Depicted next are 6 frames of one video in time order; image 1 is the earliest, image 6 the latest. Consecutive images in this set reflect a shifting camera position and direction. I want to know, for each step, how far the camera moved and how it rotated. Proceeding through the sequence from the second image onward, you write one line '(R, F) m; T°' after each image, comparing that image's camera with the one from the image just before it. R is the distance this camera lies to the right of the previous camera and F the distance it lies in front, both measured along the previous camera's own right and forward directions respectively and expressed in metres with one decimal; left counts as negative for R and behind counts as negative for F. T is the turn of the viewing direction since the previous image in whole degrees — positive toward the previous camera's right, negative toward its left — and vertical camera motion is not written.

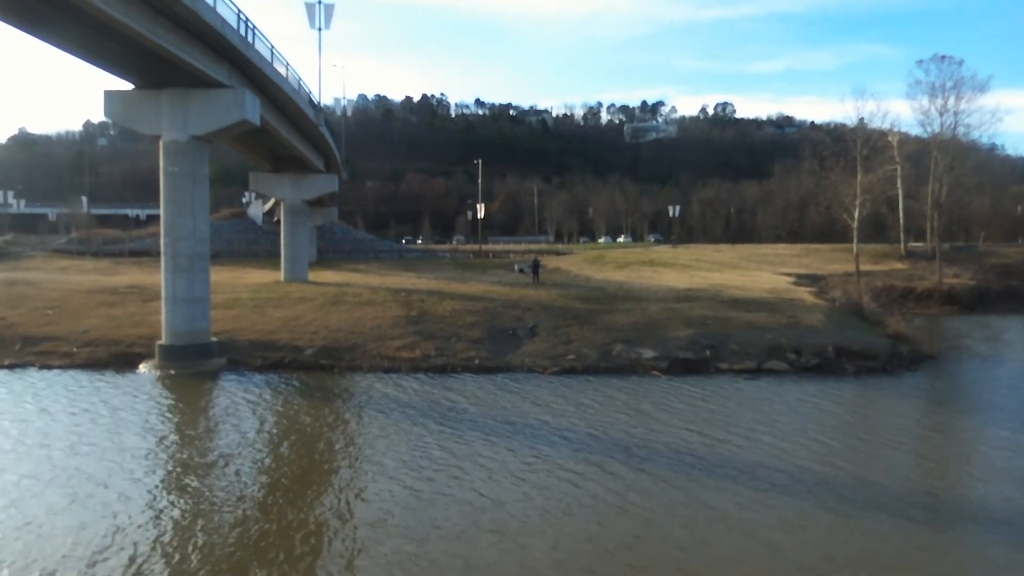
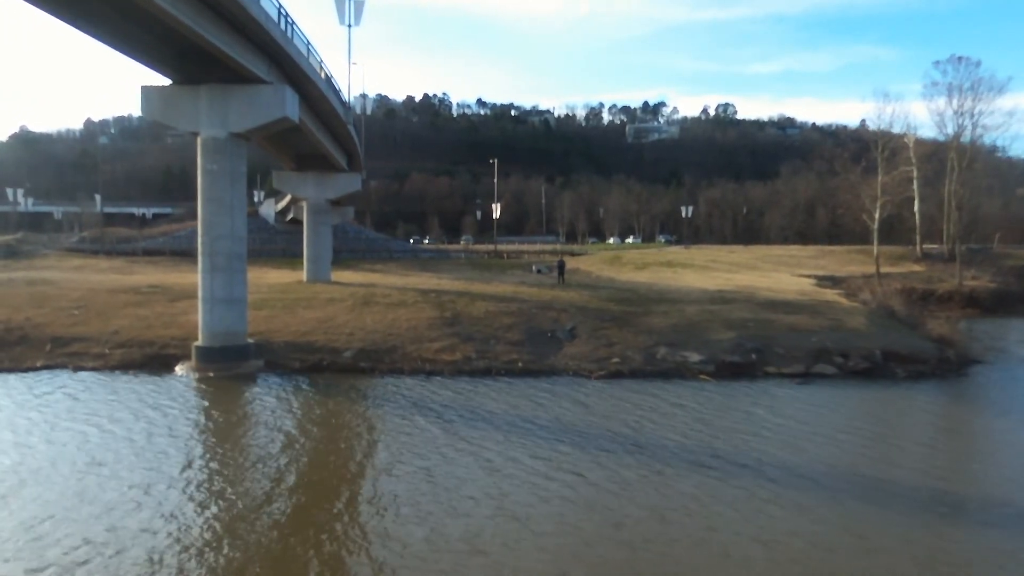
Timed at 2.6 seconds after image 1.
(-1.3, +0.6) m; 0°
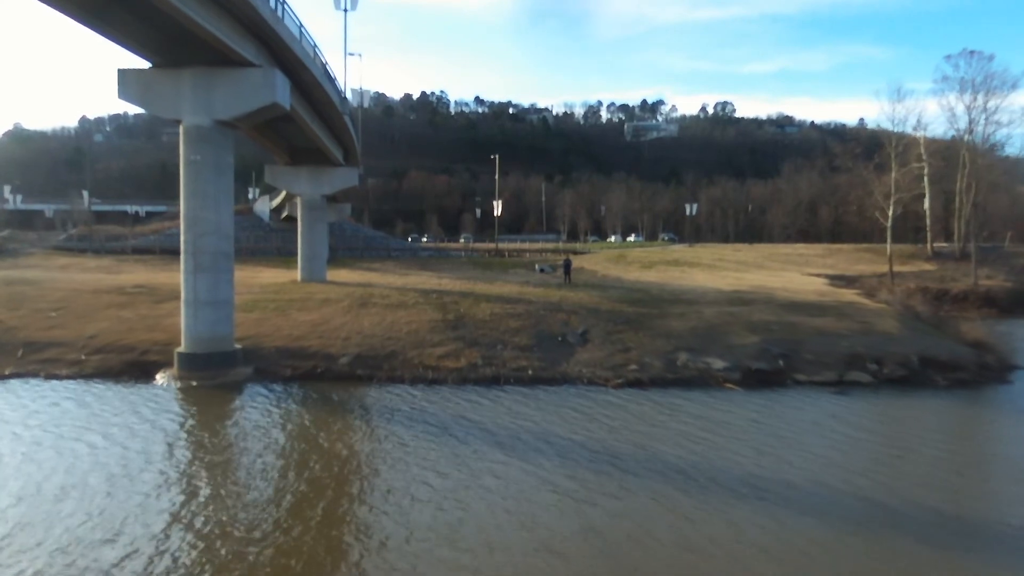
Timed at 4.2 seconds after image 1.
(-0.3, +1.9) m; 0°
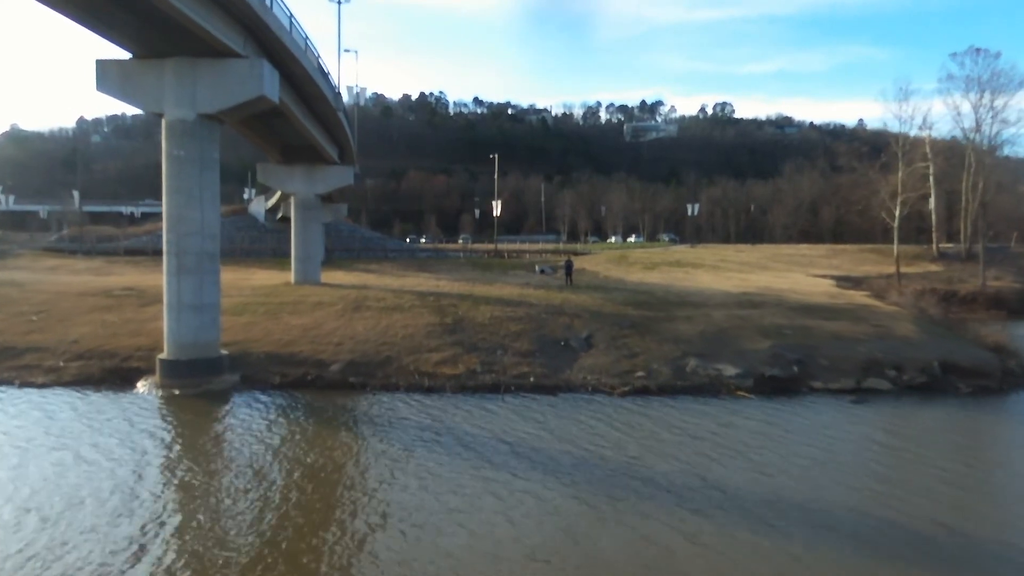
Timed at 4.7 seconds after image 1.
(0.0, +1.2) m; 0°
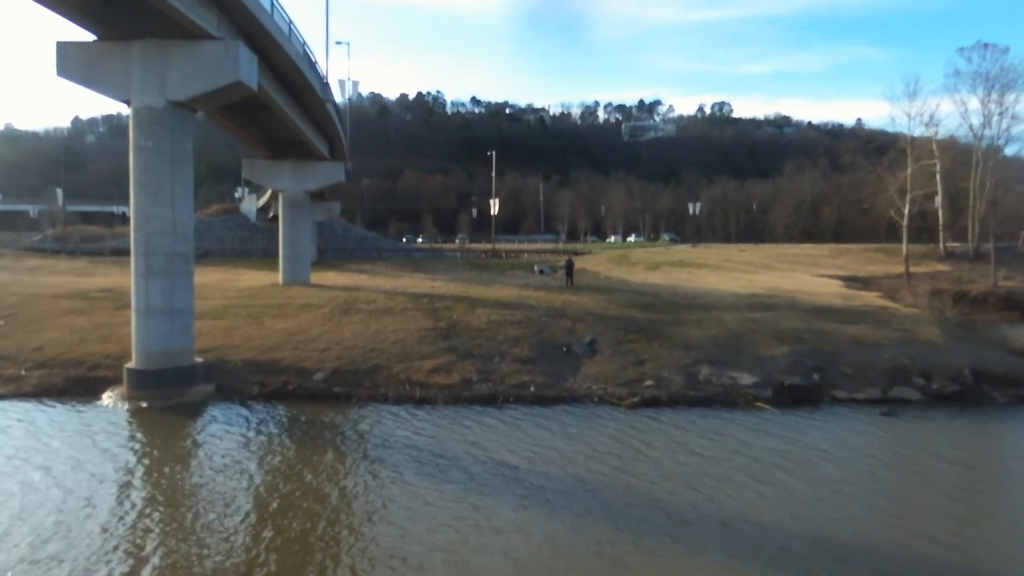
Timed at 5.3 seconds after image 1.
(0.0, +1.7) m; 0°
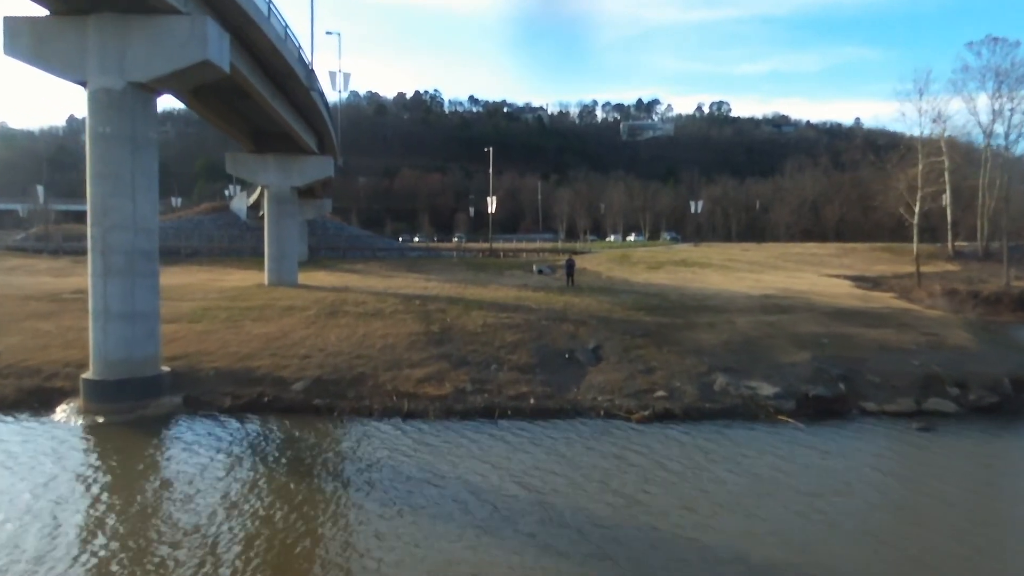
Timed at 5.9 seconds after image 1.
(0.0, +1.8) m; 0°
